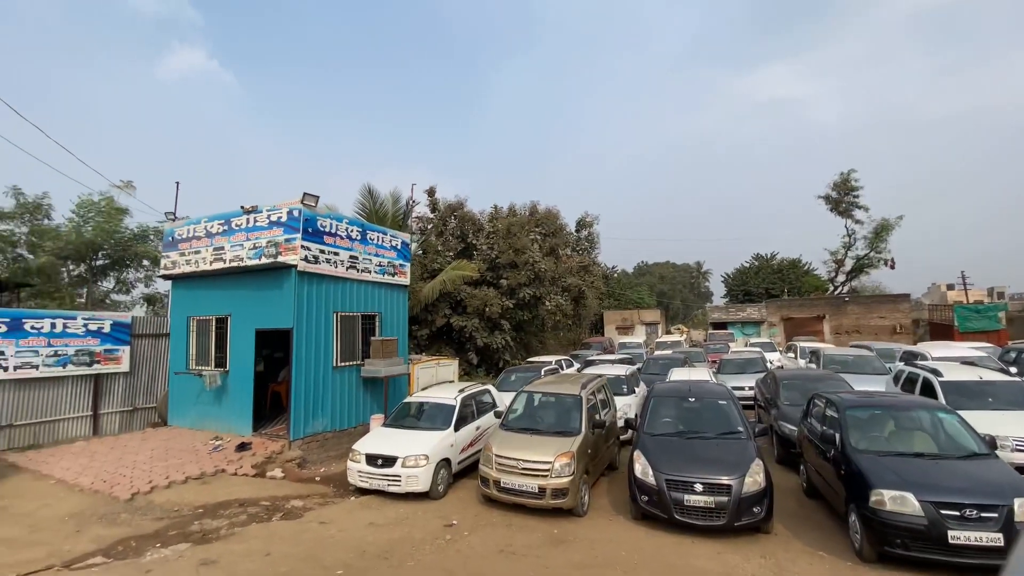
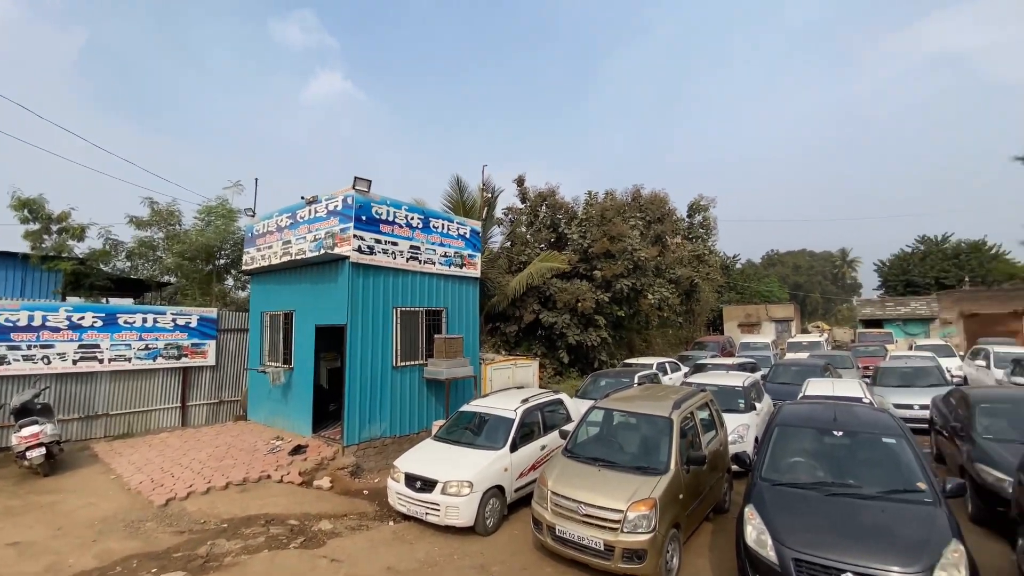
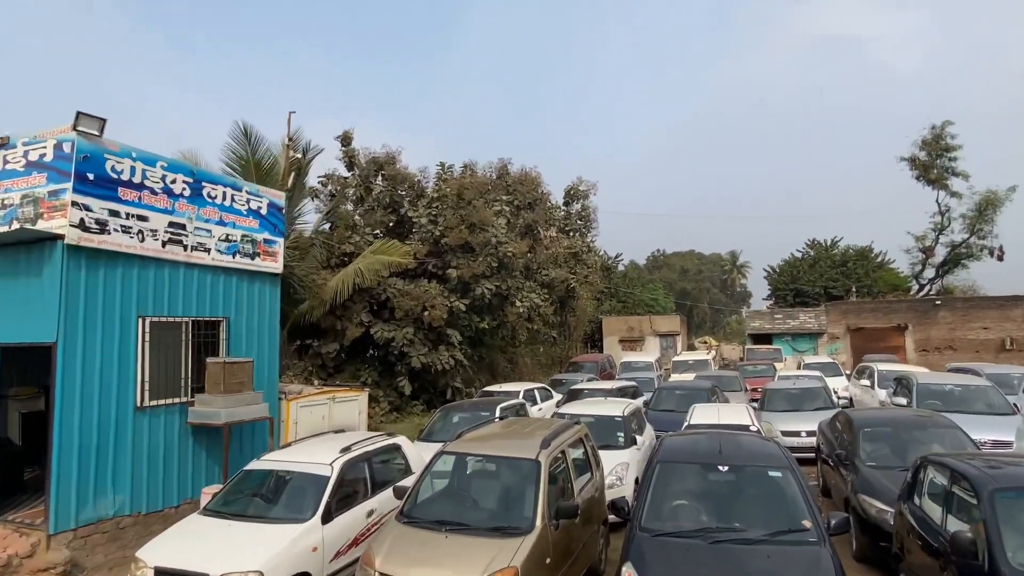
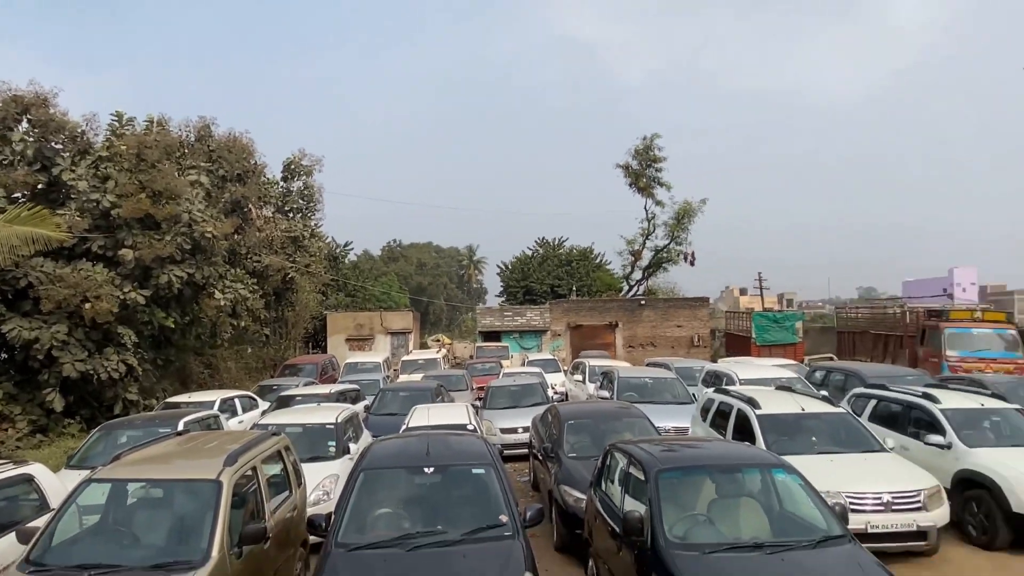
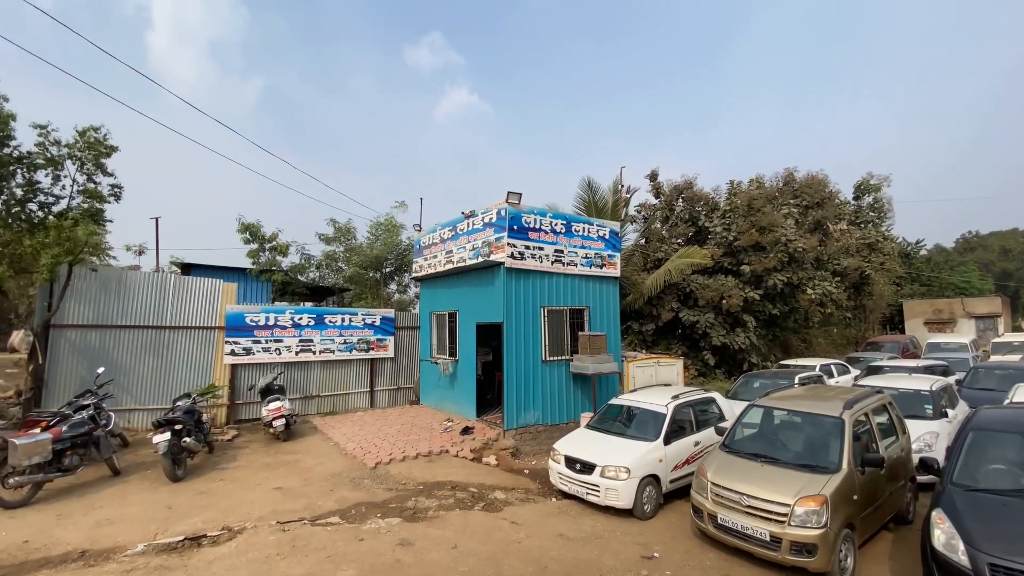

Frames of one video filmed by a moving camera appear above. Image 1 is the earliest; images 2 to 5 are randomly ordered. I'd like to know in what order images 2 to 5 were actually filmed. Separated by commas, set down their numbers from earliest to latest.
5, 2, 3, 4
